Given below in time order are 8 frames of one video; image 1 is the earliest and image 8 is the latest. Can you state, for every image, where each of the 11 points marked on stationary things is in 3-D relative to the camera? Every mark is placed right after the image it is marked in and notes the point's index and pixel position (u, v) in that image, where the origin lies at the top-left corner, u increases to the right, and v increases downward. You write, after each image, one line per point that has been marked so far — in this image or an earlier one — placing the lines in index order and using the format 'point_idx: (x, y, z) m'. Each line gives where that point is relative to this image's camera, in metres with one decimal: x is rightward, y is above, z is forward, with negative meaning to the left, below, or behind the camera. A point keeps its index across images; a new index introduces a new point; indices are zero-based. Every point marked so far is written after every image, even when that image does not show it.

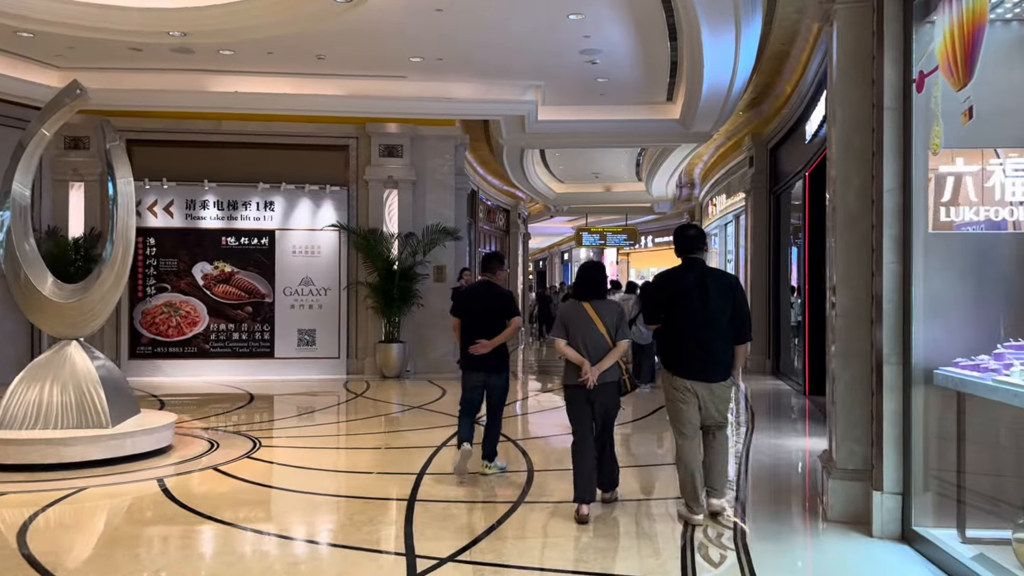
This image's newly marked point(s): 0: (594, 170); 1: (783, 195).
0: (+1.3, +2.0, +13.3) m
1: (+2.9, +1.0, +8.7) m
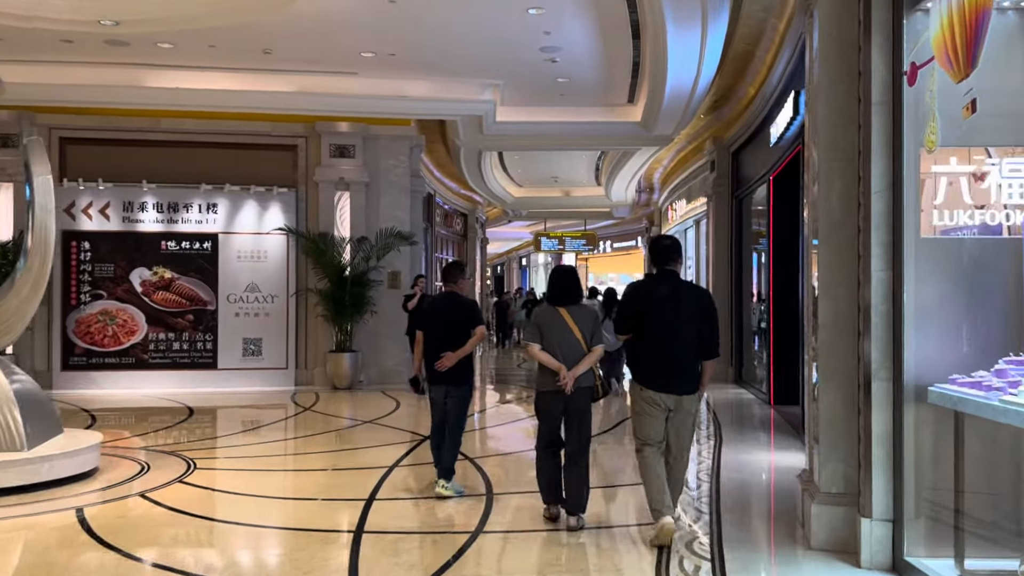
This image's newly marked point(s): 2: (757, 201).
0: (+0.7, +1.9, +13.0) m
1: (+2.5, +0.9, +8.5) m
2: (+2.5, +0.9, +8.0) m
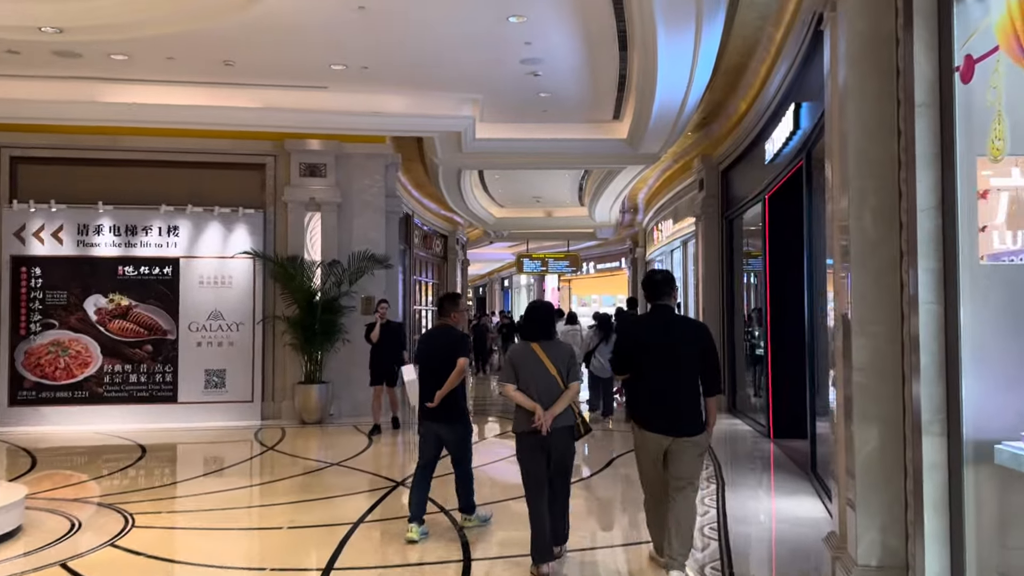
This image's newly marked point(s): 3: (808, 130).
0: (+0.4, +1.5, +12.6) m
1: (+2.3, +0.7, +8.1) m
2: (+2.3, +0.6, +7.6) m
3: (+1.9, +1.0, +5.1) m
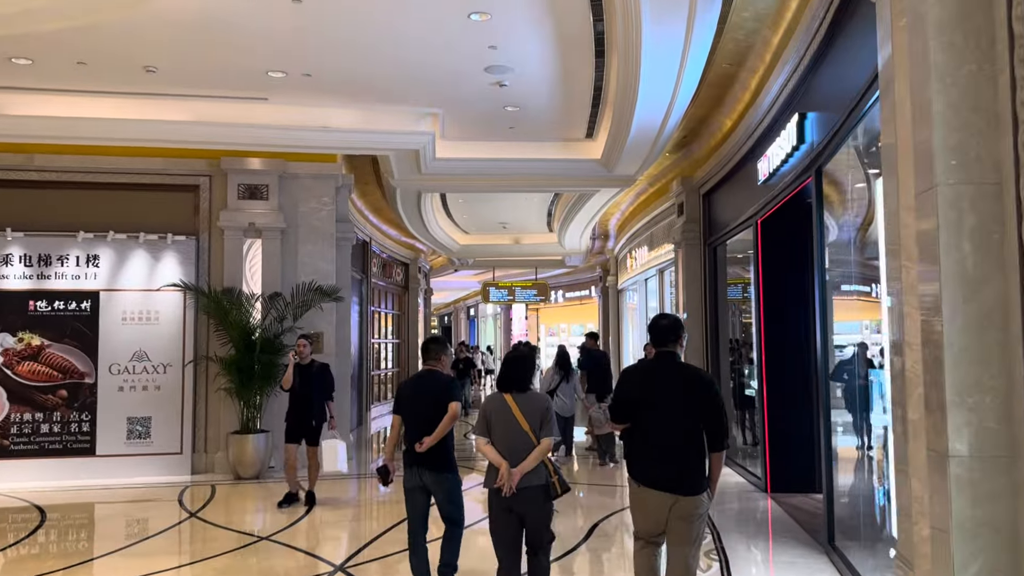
0: (-0.2, +1.0, +11.9) m
1: (+1.9, +0.4, +7.5) m
2: (+2.0, +0.4, +6.9) m
3: (+1.7, +0.8, +4.5) m
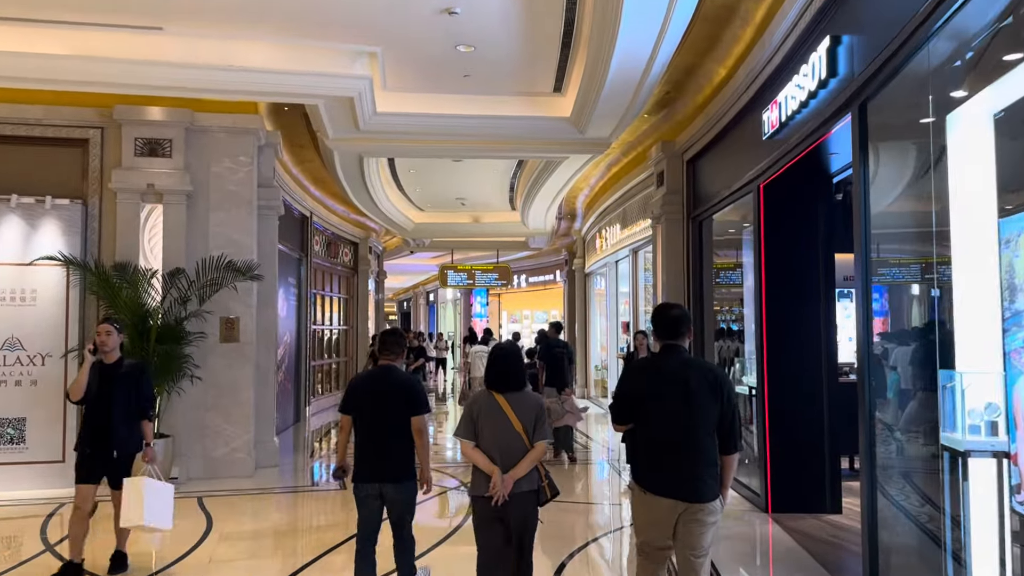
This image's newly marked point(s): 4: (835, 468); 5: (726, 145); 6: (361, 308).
0: (-0.7, +1.3, +10.8) m
1: (+1.6, +0.5, +6.5) m
2: (+1.6, +0.5, +6.0) m
3: (+1.4, +0.9, +3.4) m
4: (+1.9, -1.1, +4.8) m
5: (+1.6, +1.0, +5.9) m
6: (-2.4, -0.3, +12.7) m
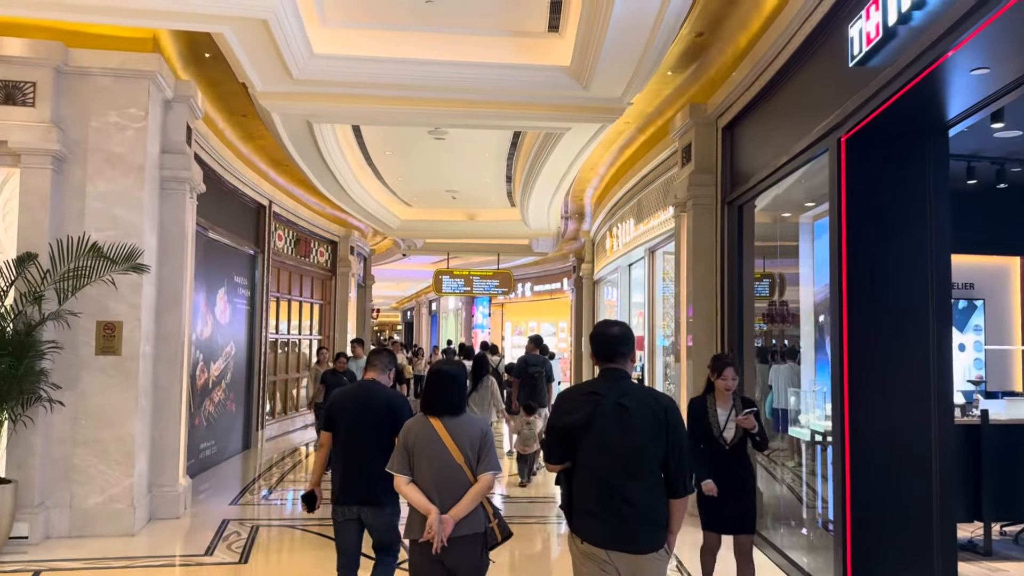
0: (-0.8, +1.2, +9.3) m
1: (+1.4, +0.5, +5.0) m
2: (+1.5, +0.5, +4.4) m
3: (+1.3, +0.9, +1.9) m
4: (+1.8, -1.1, +3.2) m
5: (+1.4, +1.0, +4.3) m
6: (-2.4, -0.4, +11.2) m
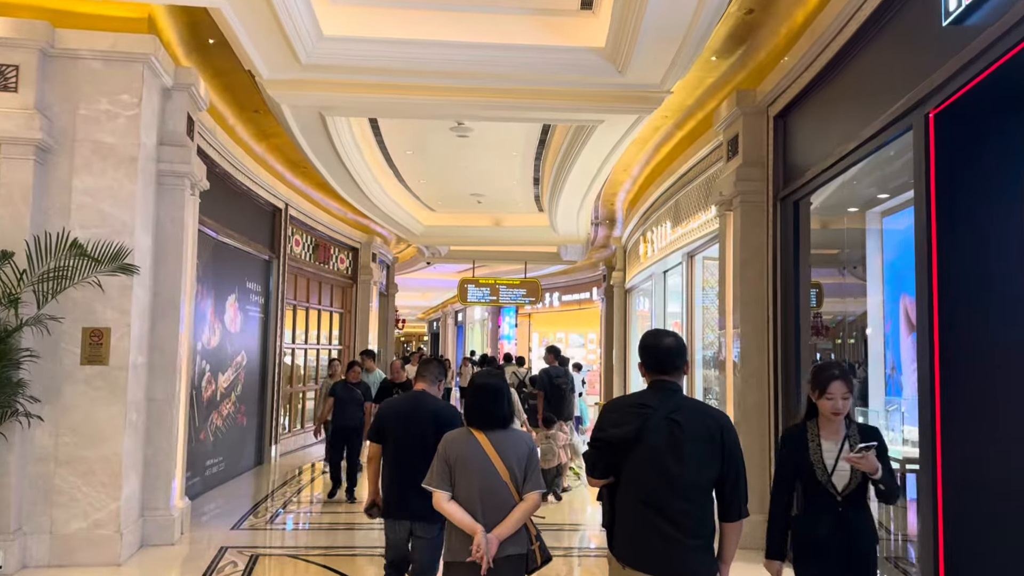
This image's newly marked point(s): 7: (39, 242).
0: (-0.5, +1.1, +8.9) m
1: (+1.6, +0.5, +4.4) m
2: (+1.6, +0.5, +3.9) m
3: (+1.3, +0.9, +1.4) m
4: (+1.8, -1.1, +2.7) m
5: (+1.6, +1.0, +3.8) m
6: (-2.0, -0.5, +10.8) m
7: (-2.3, +0.2, +4.1) m
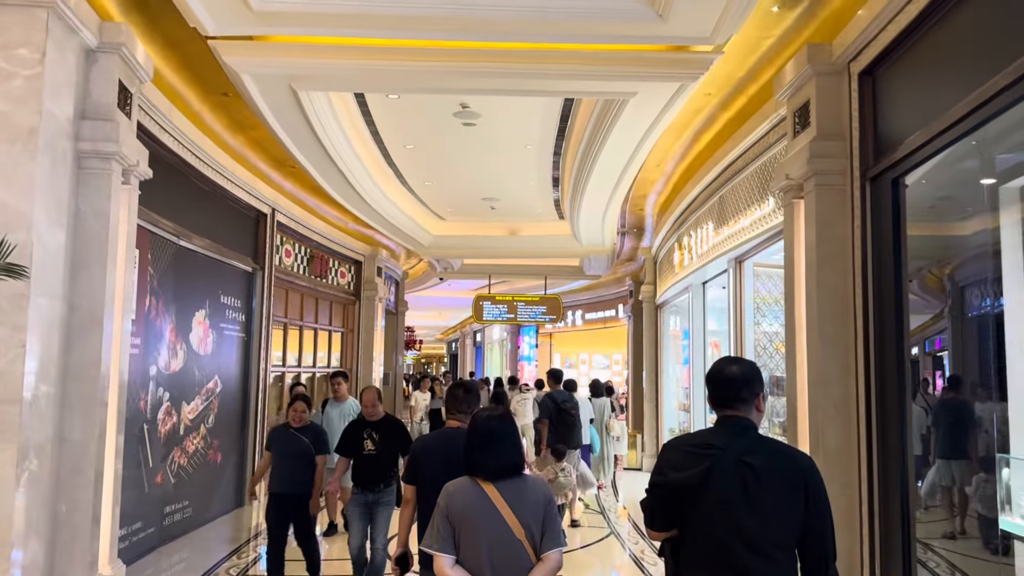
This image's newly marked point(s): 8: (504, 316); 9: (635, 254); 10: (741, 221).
0: (-0.3, +1.0, +7.9) m
1: (+1.7, +0.4, +3.4) m
2: (+1.7, +0.4, +2.9) m
3: (+1.3, +1.0, +0.4) m
4: (+1.9, -1.1, +1.6) m
5: (+1.6, +1.0, +2.8) m
6: (-1.8, -0.7, +9.9) m
7: (-2.2, +0.2, +3.1) m
8: (-0.1, -0.5, +13.3) m
9: (+1.7, +0.5, +10.9) m
10: (+1.5, +0.4, +5.2) m
